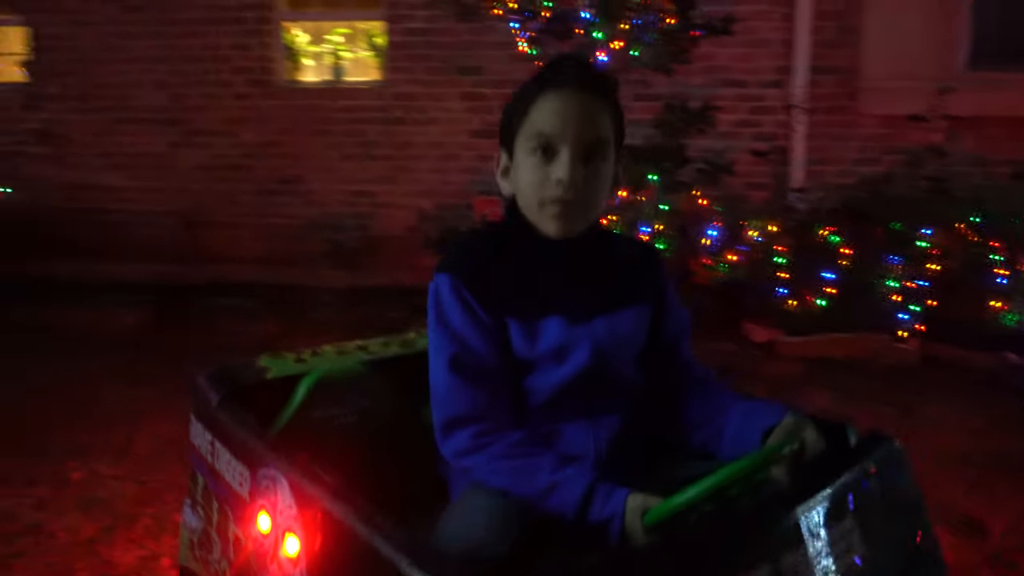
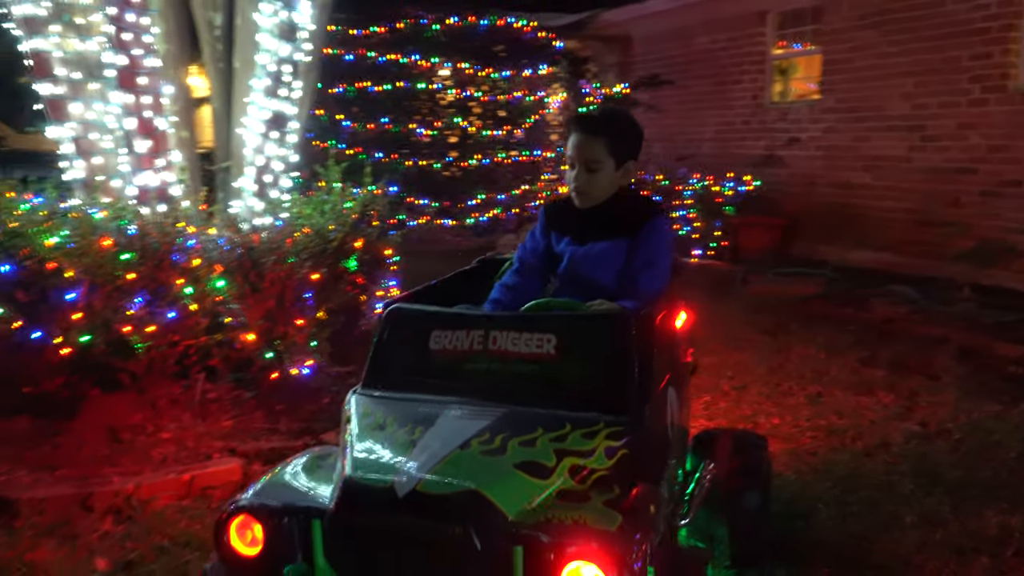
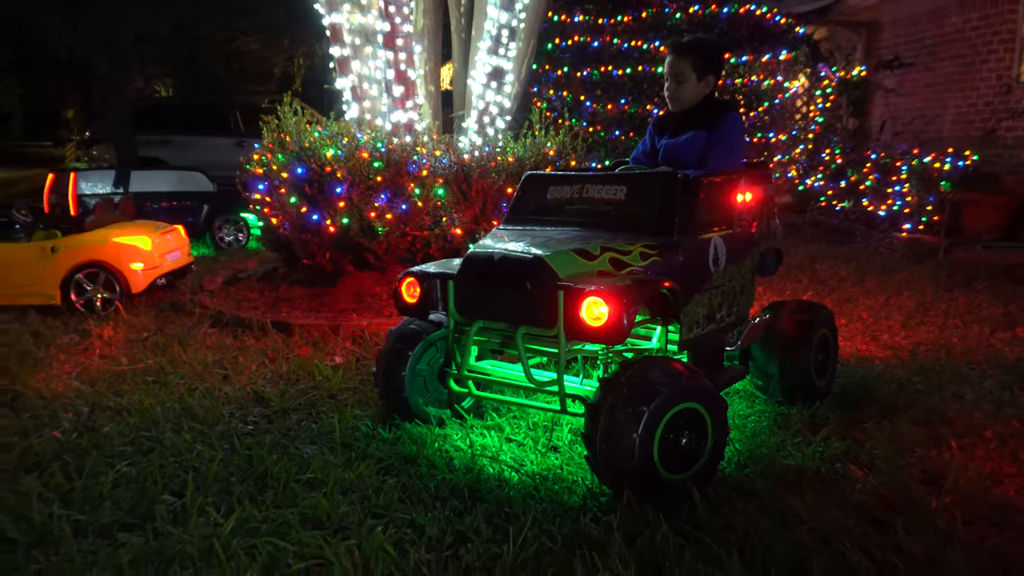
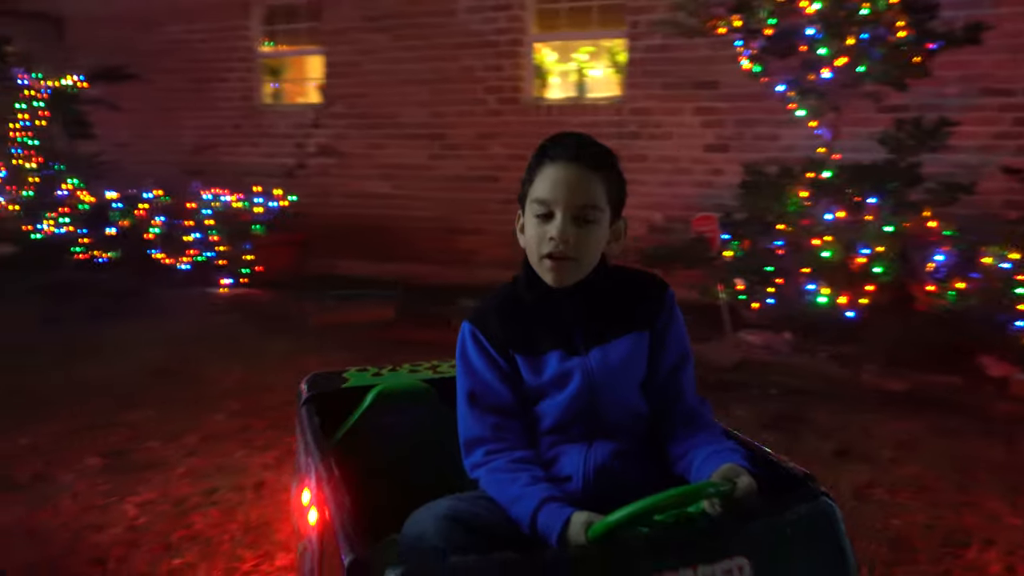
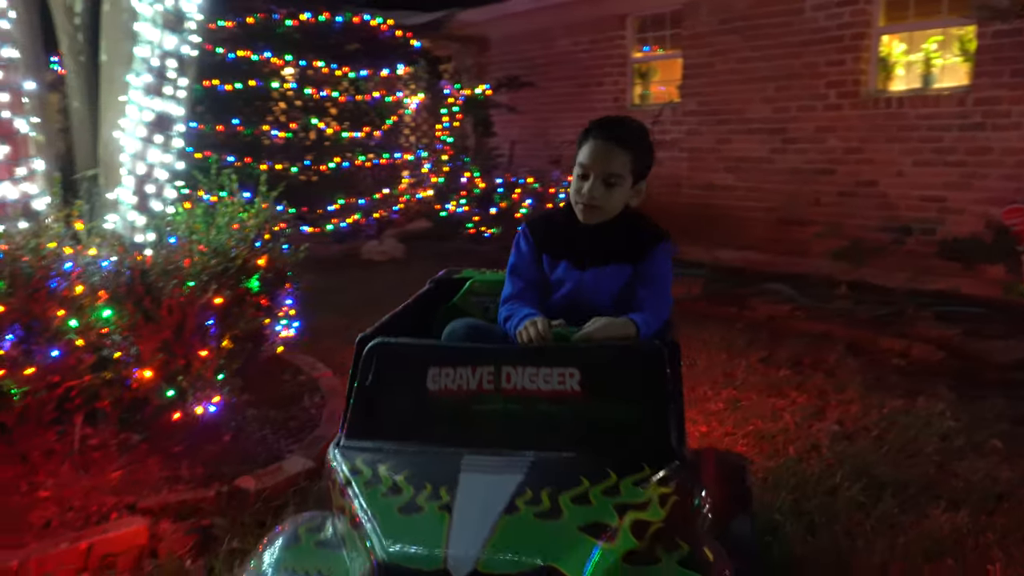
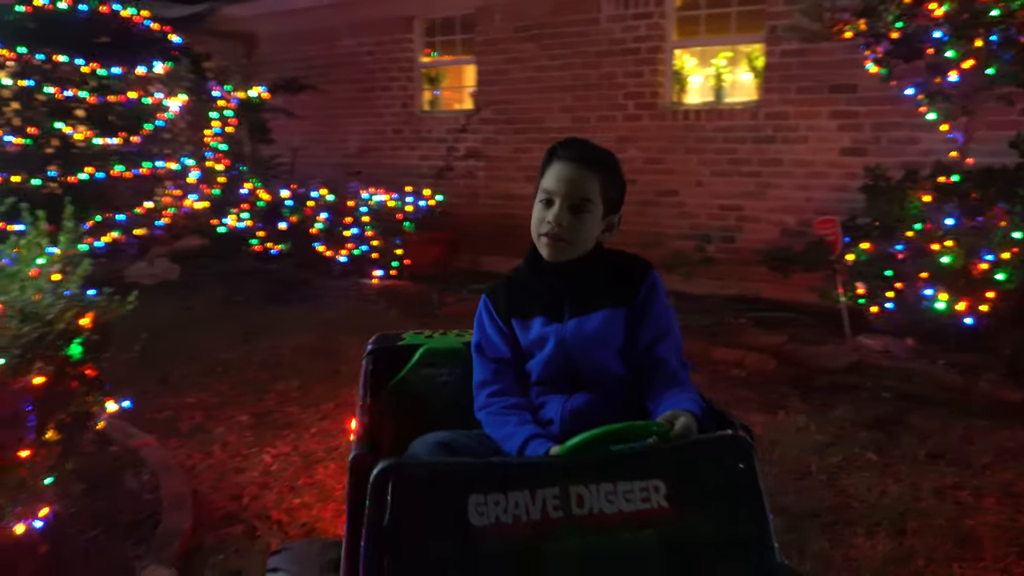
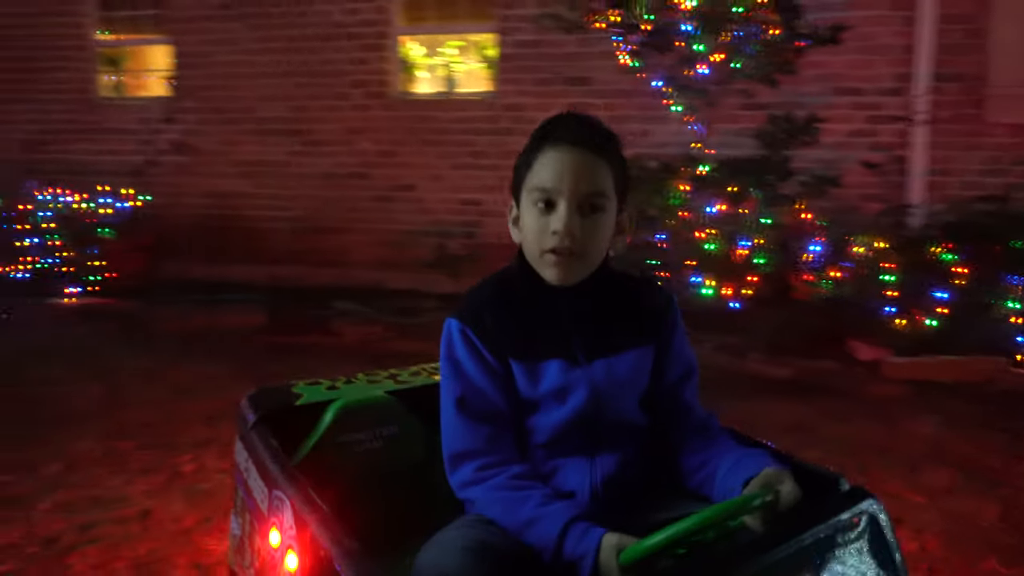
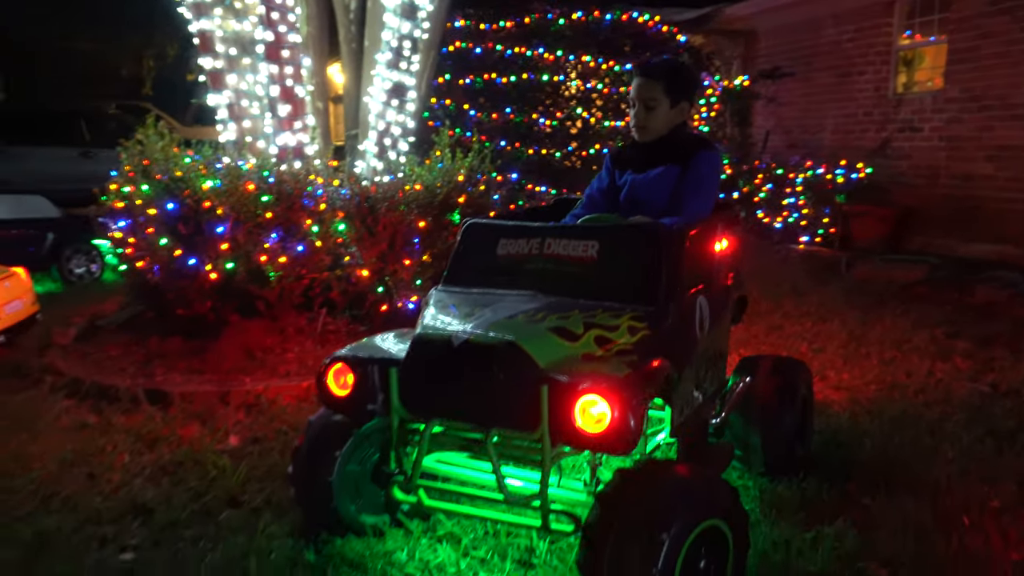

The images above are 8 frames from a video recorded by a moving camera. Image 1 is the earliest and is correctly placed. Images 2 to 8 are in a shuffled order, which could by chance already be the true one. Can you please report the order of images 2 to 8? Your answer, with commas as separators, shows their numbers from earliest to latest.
7, 4, 6, 5, 2, 8, 3
